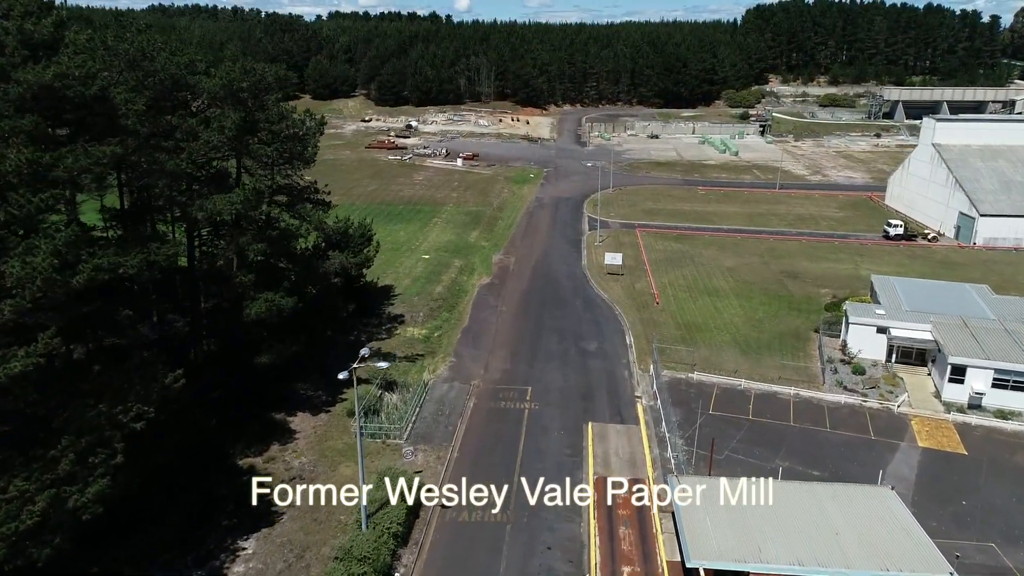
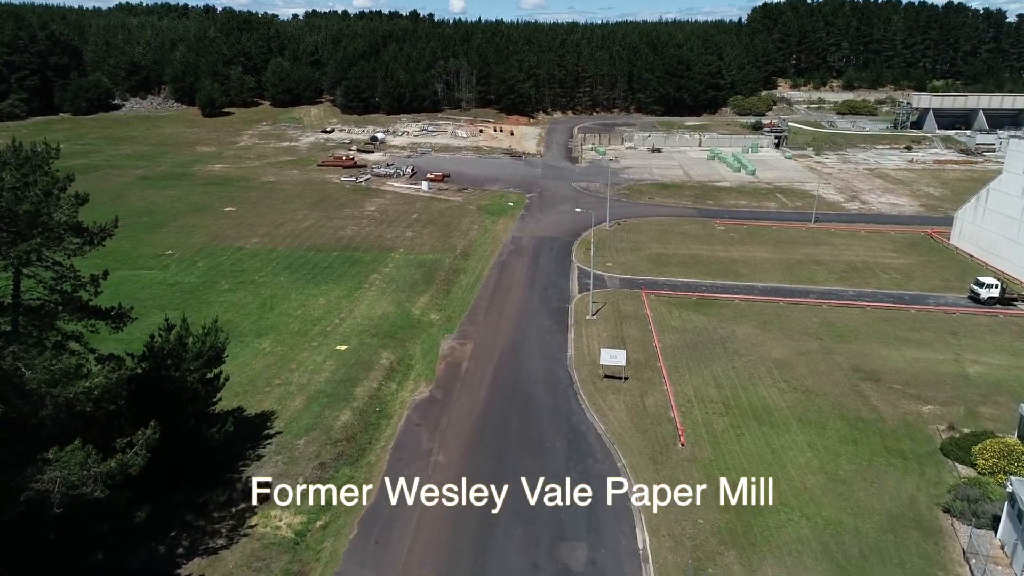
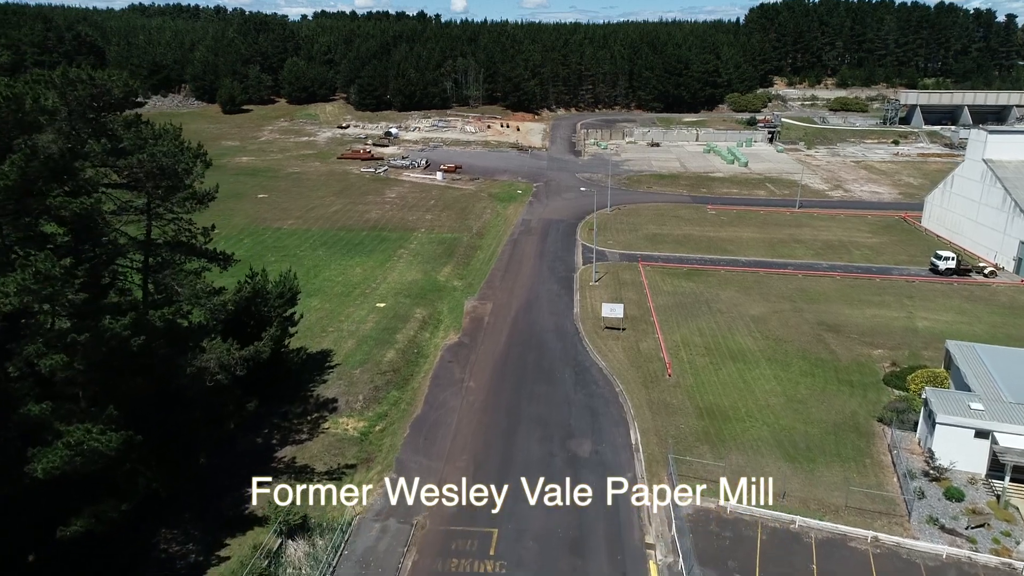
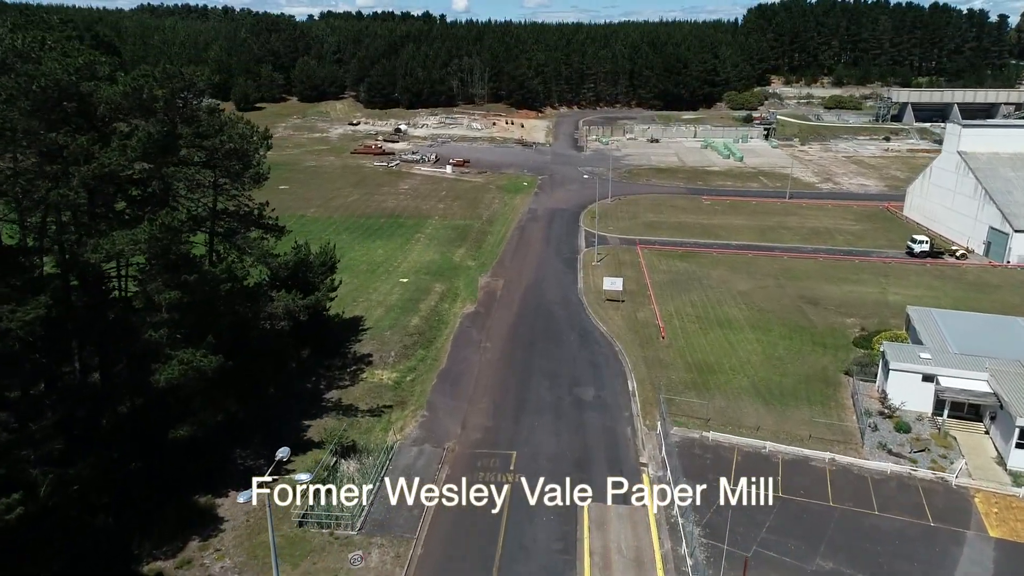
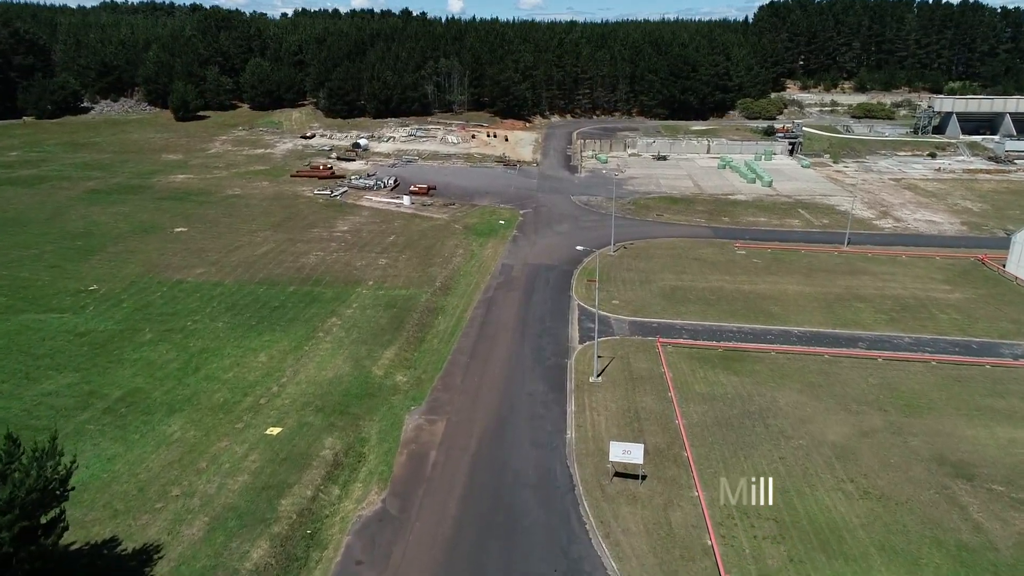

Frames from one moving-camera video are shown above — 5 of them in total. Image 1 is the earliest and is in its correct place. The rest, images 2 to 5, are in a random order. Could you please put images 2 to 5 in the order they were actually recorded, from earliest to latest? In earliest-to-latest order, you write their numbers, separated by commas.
4, 3, 2, 5
